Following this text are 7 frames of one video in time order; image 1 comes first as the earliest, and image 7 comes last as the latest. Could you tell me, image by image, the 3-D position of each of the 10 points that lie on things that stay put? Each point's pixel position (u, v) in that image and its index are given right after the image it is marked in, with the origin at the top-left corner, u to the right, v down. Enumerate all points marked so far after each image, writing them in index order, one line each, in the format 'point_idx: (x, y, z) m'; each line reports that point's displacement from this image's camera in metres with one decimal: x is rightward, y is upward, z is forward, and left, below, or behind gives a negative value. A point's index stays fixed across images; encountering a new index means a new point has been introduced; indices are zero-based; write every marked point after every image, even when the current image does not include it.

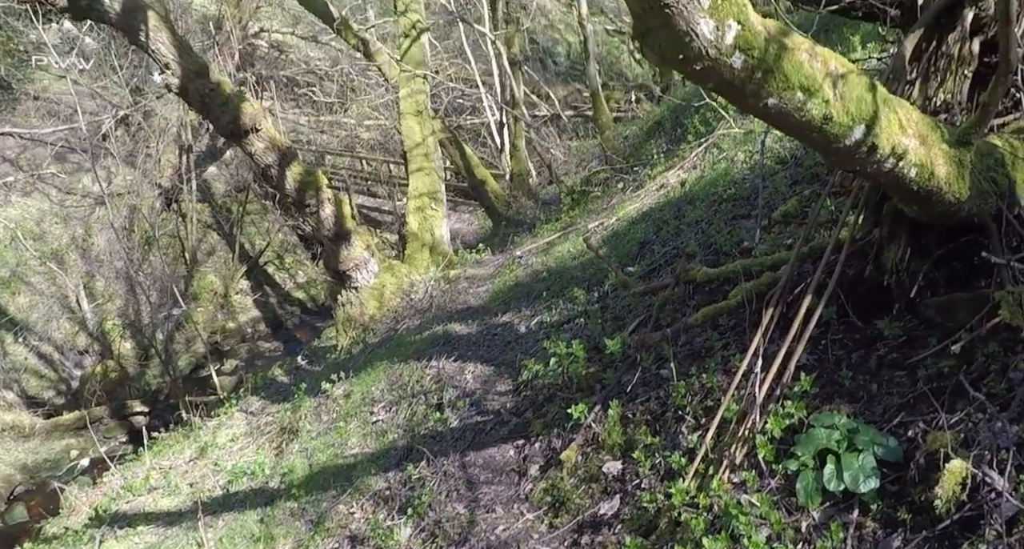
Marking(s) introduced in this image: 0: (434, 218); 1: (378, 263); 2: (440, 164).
0: (-0.8, +0.6, +10.4) m
1: (-1.3, +0.1, +9.9) m
2: (-0.7, +1.2, +10.6) m
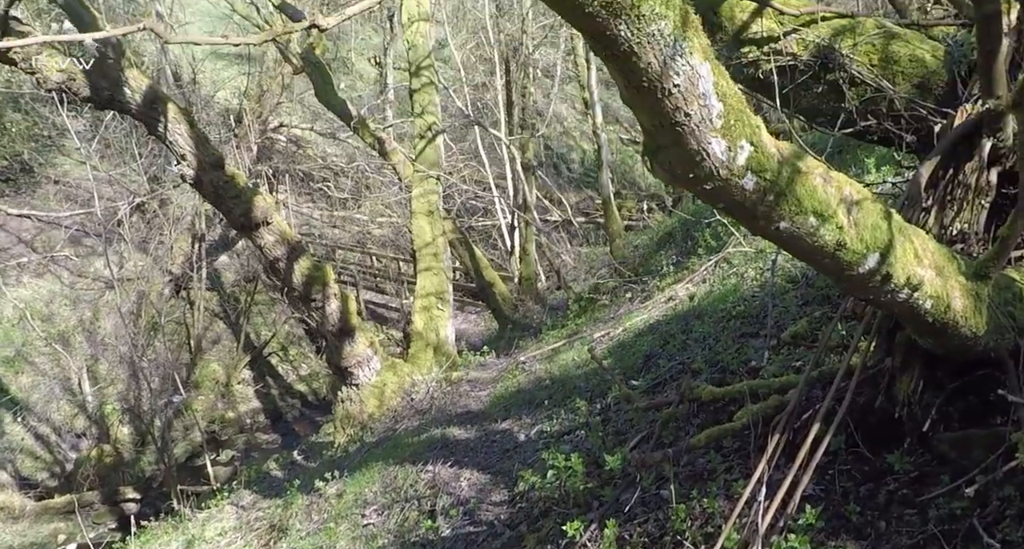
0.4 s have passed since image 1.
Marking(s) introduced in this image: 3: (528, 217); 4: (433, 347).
0: (-0.7, -0.4, +10.3) m
1: (-1.3, -0.8, +9.8) m
2: (-0.6, +0.1, +10.7) m
3: (+0.2, +0.7, +12.6) m
4: (-0.8, -0.7, +10.2) m
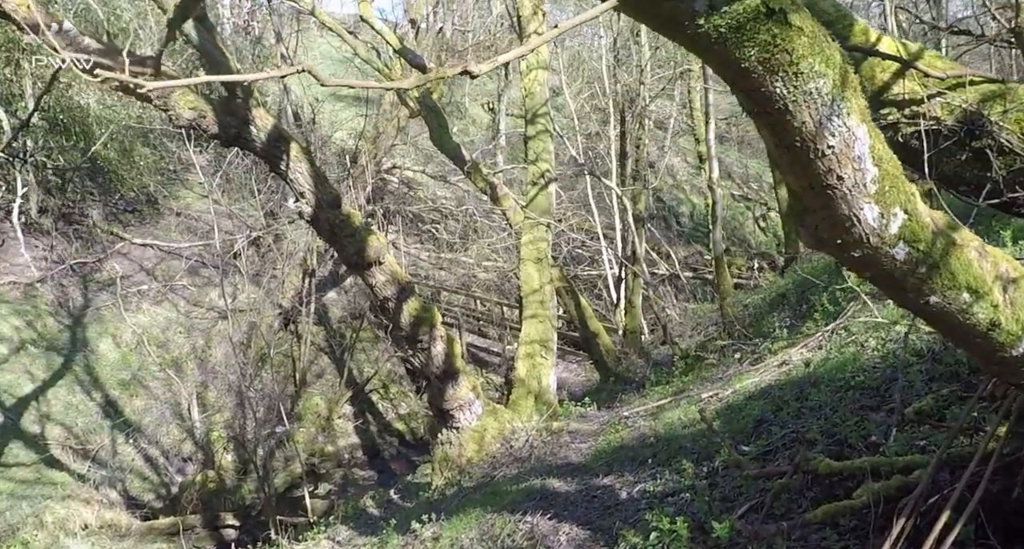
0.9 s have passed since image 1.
0: (+0.3, -0.9, +10.3) m
1: (-0.3, -1.3, +9.8) m
2: (+0.5, -0.4, +10.6) m
3: (+1.6, +0.1, +12.5) m
4: (+0.2, -1.2, +10.2) m
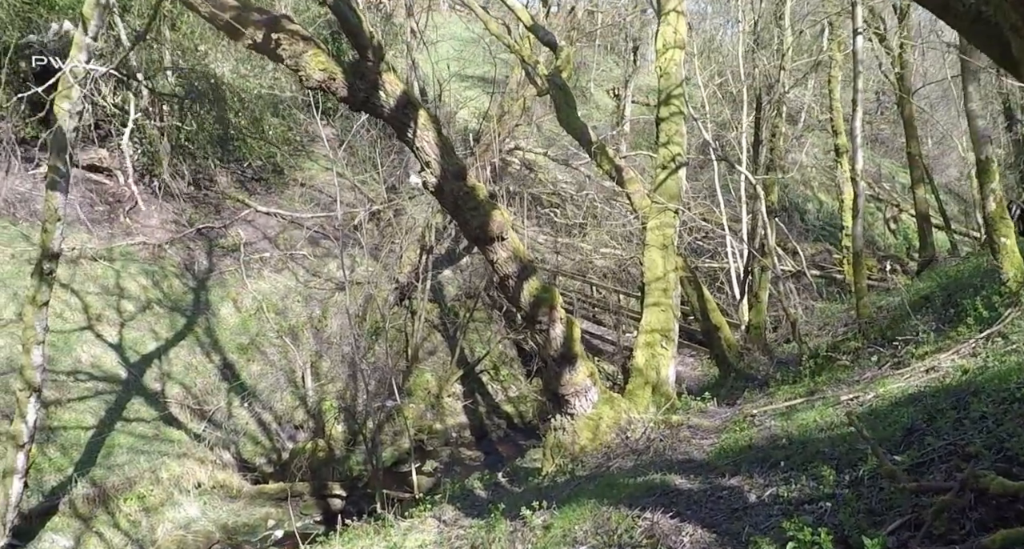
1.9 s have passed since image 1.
0: (+1.5, -0.8, +9.9) m
1: (+0.8, -1.1, +9.5) m
2: (+1.7, -0.3, +10.2) m
3: (+3.0, +0.1, +11.9) m
4: (+1.4, -1.1, +9.8) m
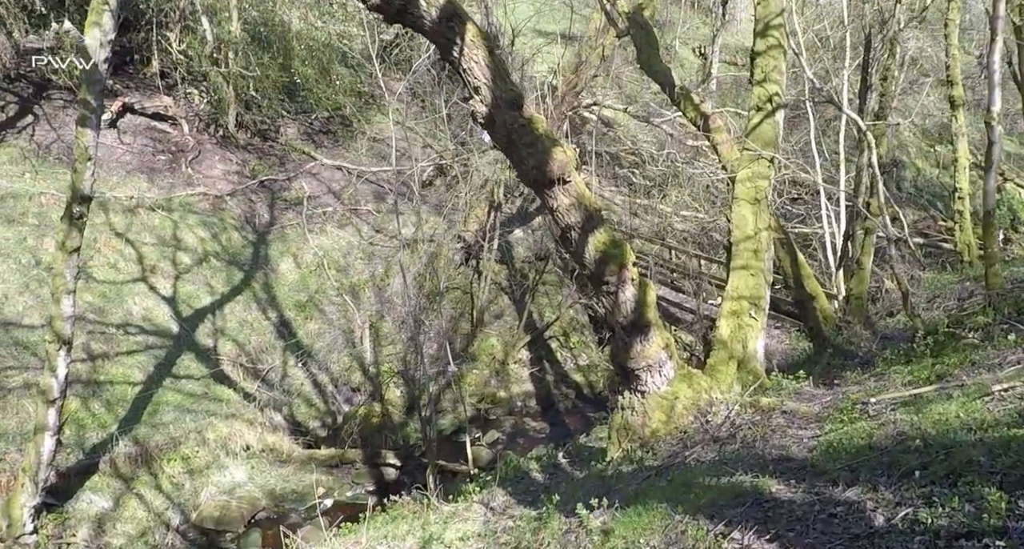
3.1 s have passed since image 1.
0: (+2.1, -0.5, +8.8) m
1: (+1.3, -0.8, +8.4) m
2: (+2.3, +0.1, +9.0) m
3: (+3.7, +0.5, +10.6) m
4: (+1.9, -0.7, +8.7) m
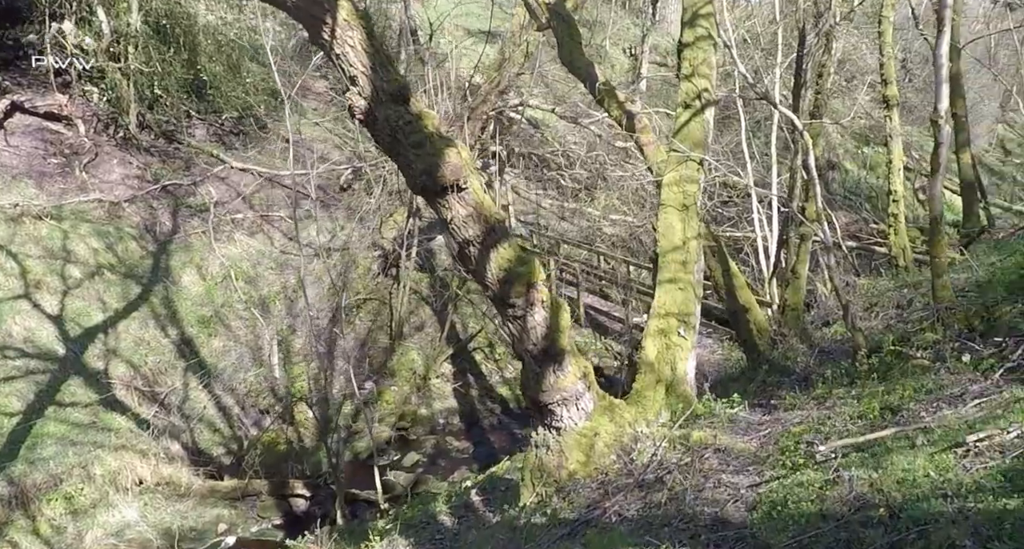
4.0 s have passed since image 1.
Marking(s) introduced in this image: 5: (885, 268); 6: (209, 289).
0: (+1.3, -0.6, +8.1) m
1: (+0.6, -0.9, +7.6) m
2: (+1.6, 0.0, +8.3) m
3: (+2.9, +0.4, +10.0) m
4: (+1.2, -0.8, +7.9) m
5: (+5.0, +0.1, +13.5) m
6: (-4.6, -0.2, +15.5) m
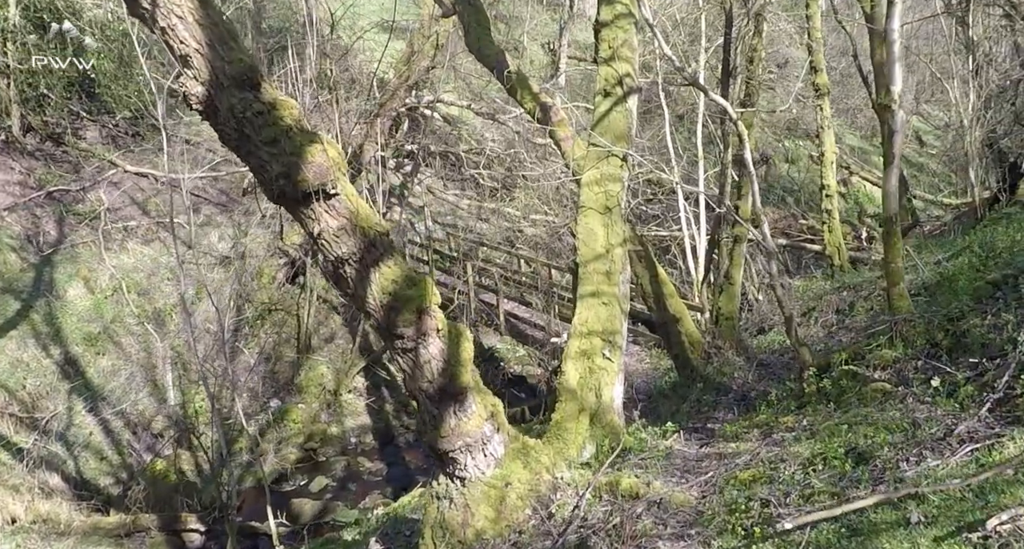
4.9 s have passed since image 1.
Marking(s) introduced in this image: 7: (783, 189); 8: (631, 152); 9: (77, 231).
0: (+0.7, -0.6, +7.2) m
1: (0.0, -0.9, +6.7) m
2: (+0.9, -0.1, +7.5) m
3: (+2.0, +0.4, +9.3) m
4: (+0.5, -0.9, +7.1) m
5: (+3.9, +0.1, +12.9) m
6: (-5.8, -0.4, +14.2) m
7: (+5.0, +1.6, +18.5) m
8: (+0.9, +0.9, +7.7) m
9: (-6.7, +0.7, +15.5) m
